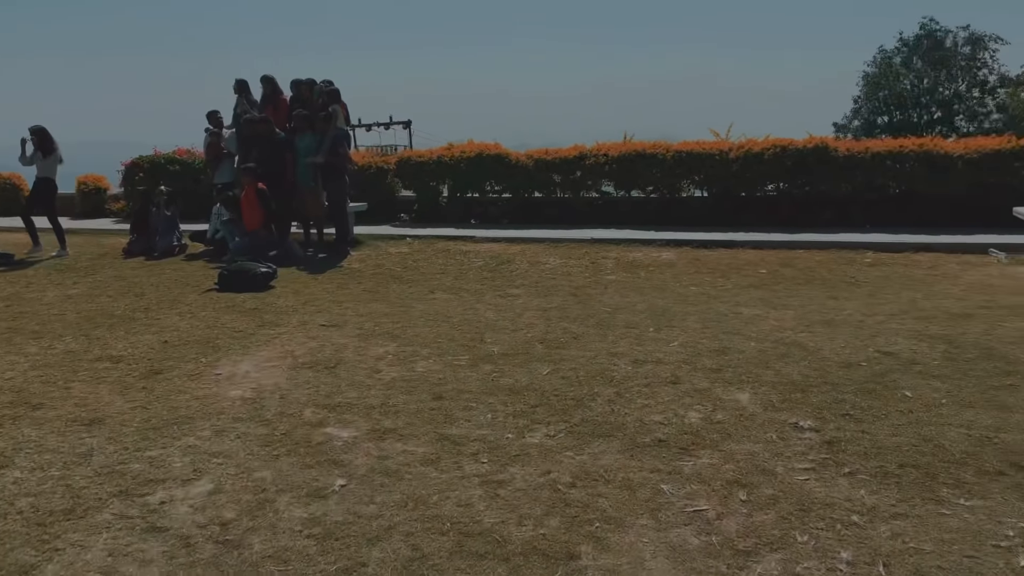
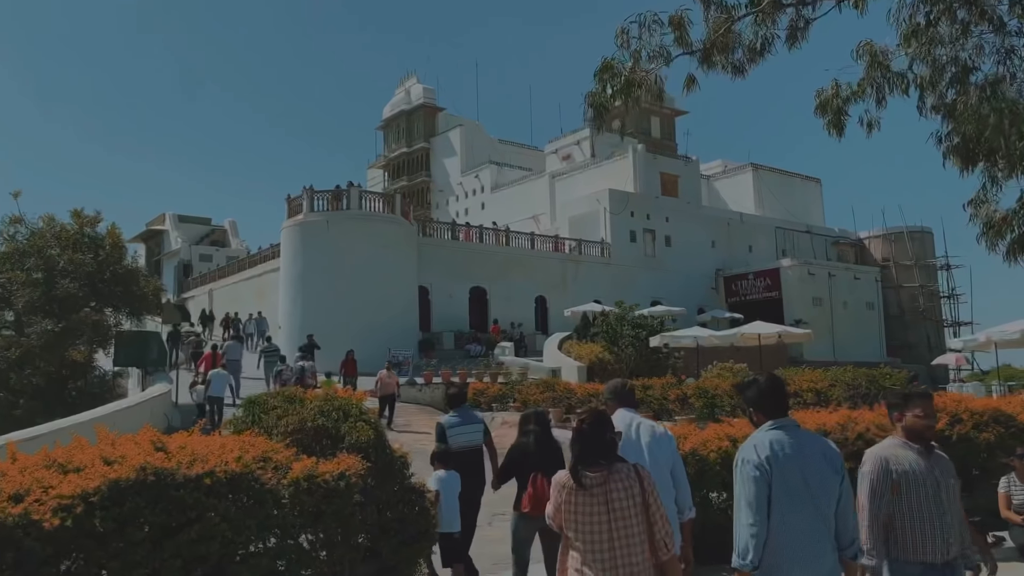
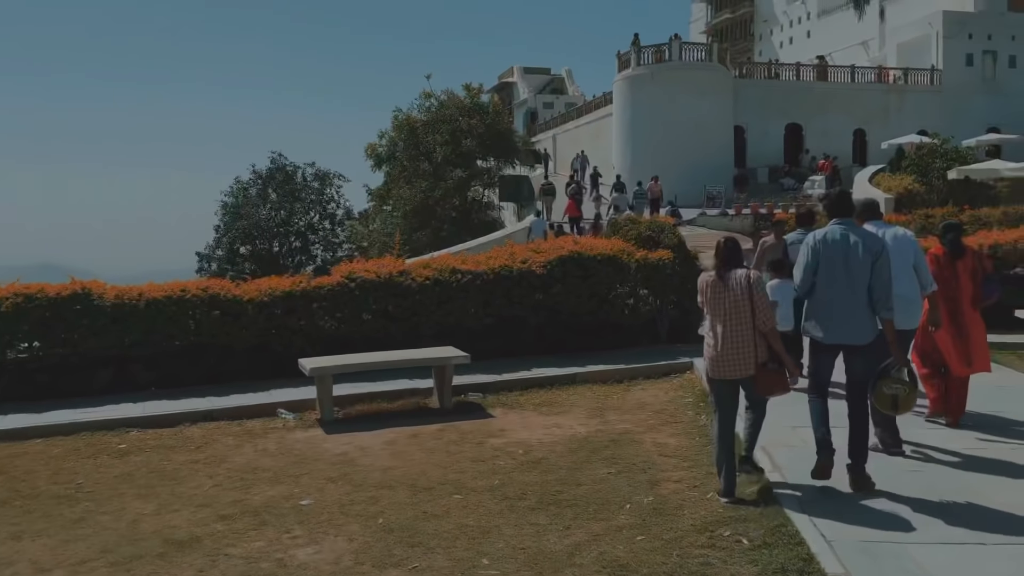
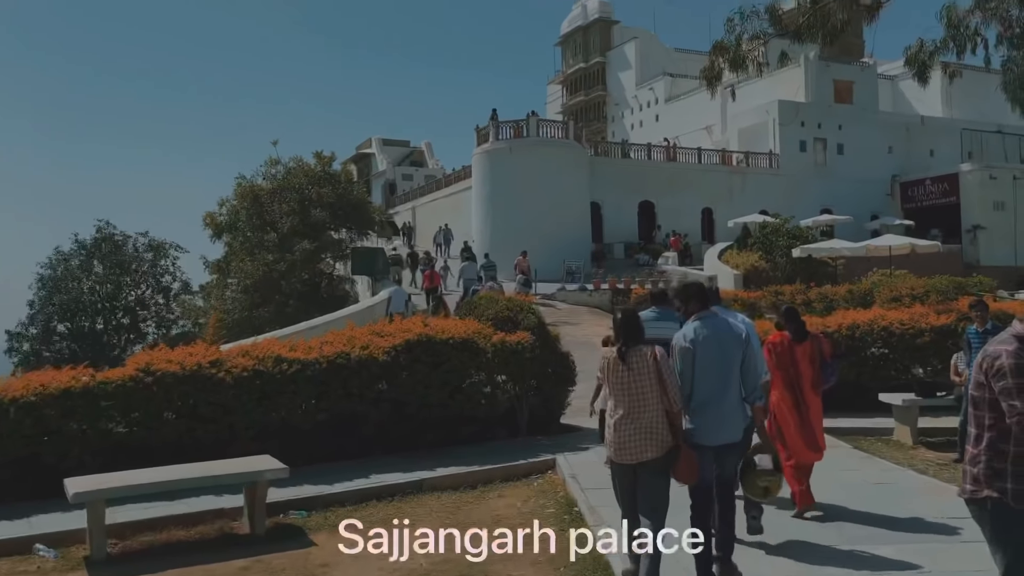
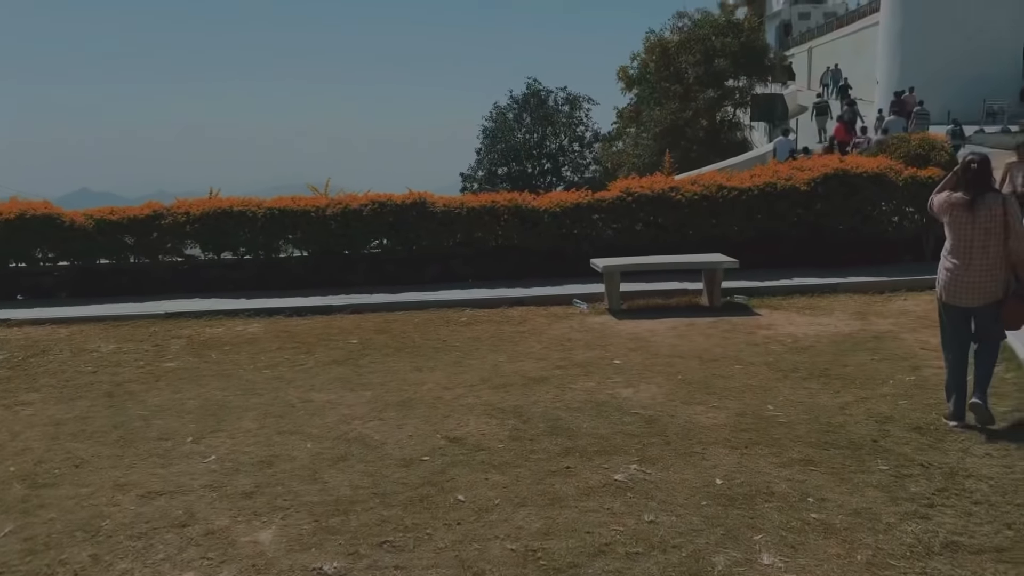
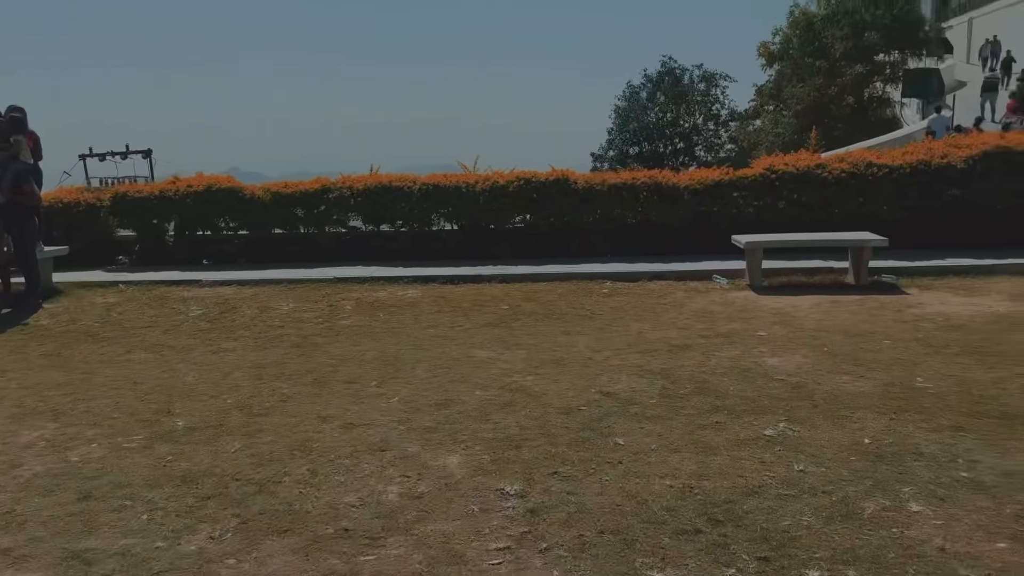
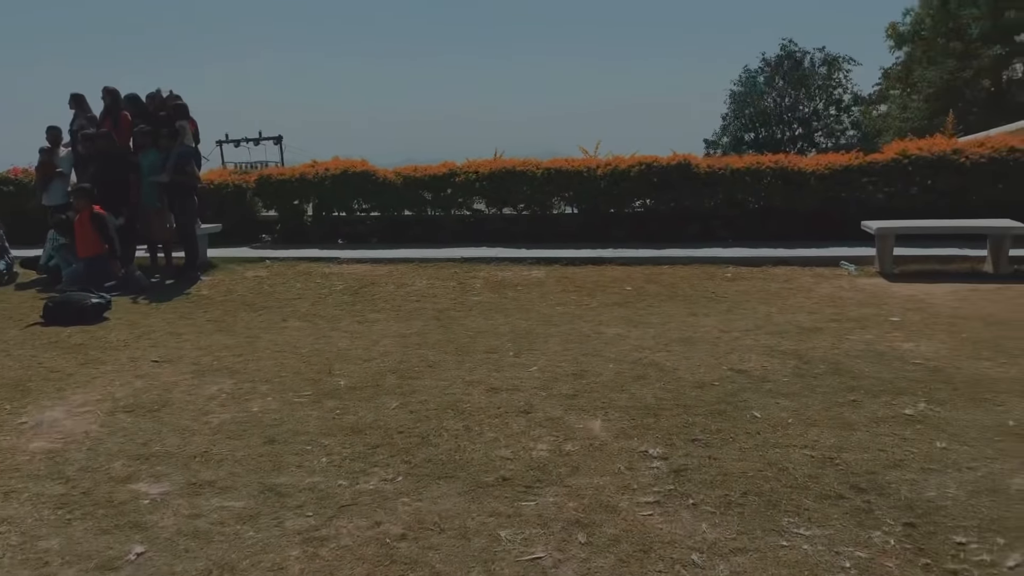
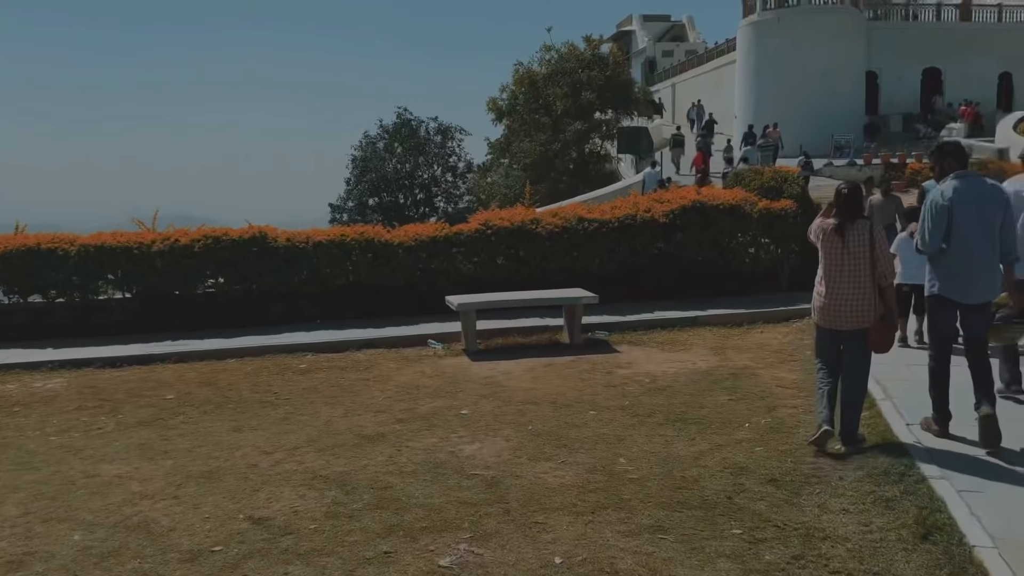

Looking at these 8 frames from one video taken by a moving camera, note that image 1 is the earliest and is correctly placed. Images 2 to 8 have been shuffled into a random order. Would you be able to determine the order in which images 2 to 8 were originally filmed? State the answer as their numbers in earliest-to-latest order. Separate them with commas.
7, 6, 5, 8, 3, 4, 2
